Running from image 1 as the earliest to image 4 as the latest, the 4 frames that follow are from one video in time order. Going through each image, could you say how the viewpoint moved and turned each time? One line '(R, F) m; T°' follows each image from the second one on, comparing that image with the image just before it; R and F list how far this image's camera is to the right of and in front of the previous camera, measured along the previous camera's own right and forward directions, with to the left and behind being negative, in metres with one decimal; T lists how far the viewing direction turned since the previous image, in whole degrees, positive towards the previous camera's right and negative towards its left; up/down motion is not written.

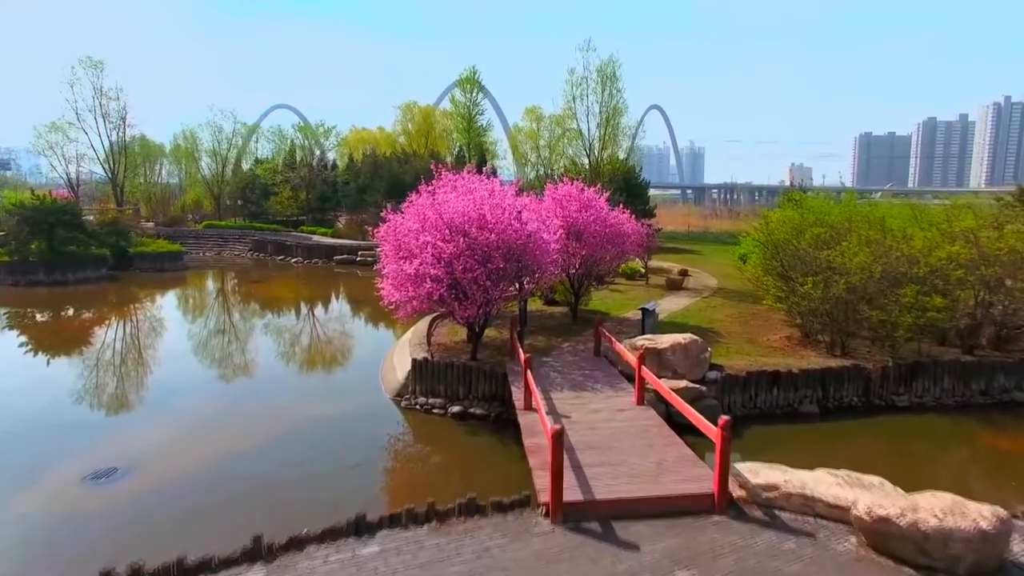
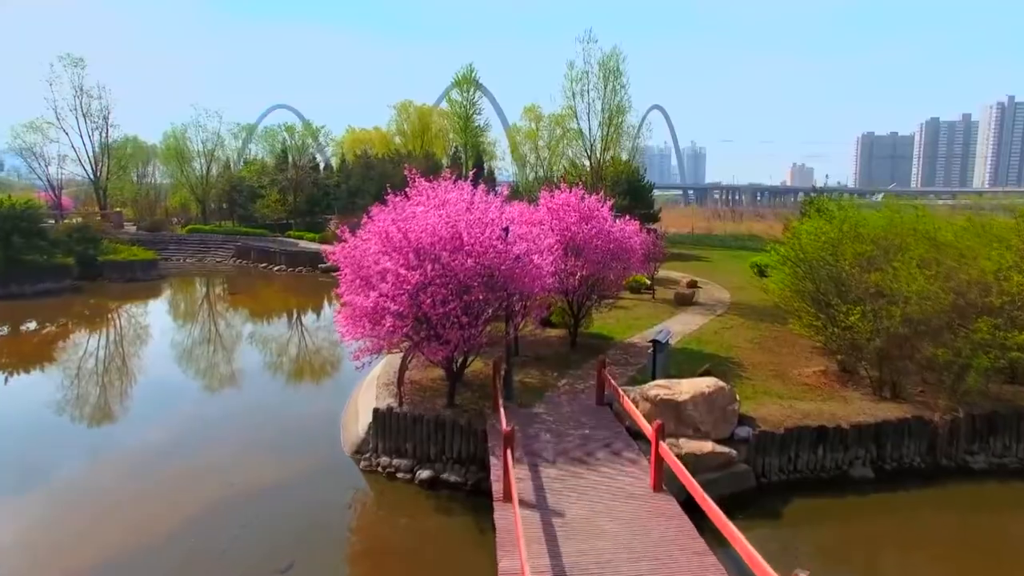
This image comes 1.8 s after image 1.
(+0.4, +2.4) m; 0°
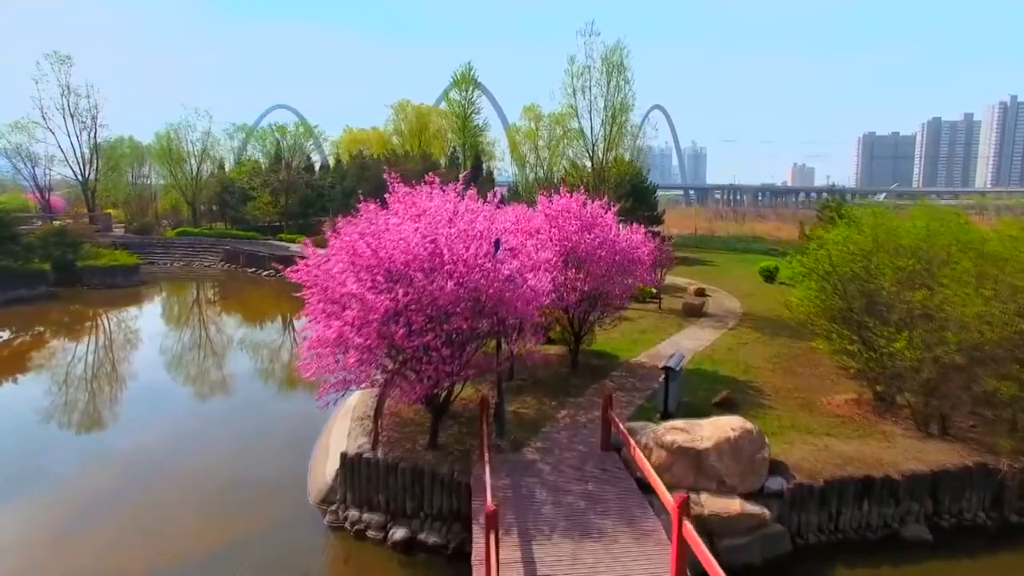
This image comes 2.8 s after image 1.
(+0.2, +1.5) m; 0°
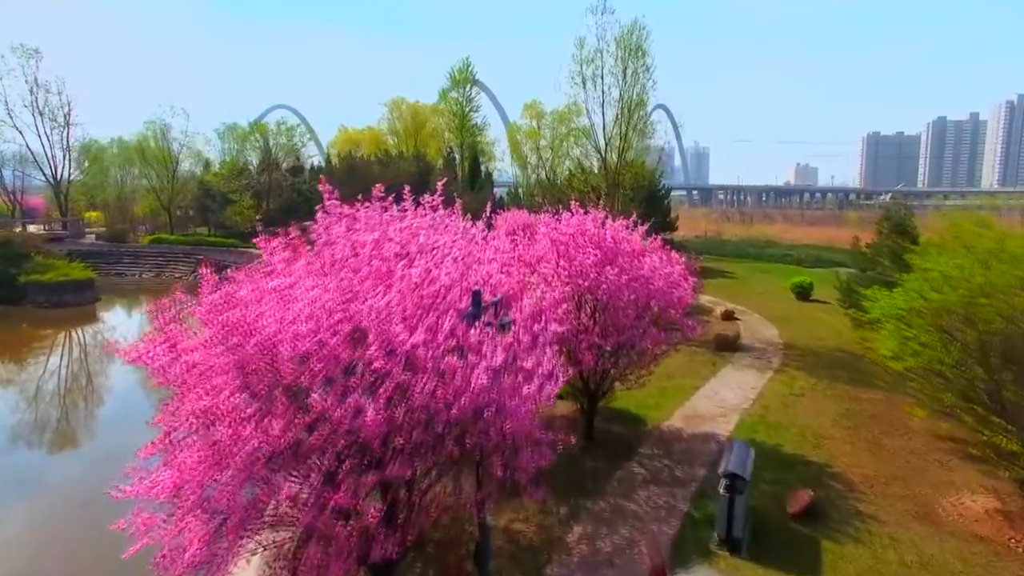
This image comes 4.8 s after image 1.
(+0.2, +3.7) m; 0°
